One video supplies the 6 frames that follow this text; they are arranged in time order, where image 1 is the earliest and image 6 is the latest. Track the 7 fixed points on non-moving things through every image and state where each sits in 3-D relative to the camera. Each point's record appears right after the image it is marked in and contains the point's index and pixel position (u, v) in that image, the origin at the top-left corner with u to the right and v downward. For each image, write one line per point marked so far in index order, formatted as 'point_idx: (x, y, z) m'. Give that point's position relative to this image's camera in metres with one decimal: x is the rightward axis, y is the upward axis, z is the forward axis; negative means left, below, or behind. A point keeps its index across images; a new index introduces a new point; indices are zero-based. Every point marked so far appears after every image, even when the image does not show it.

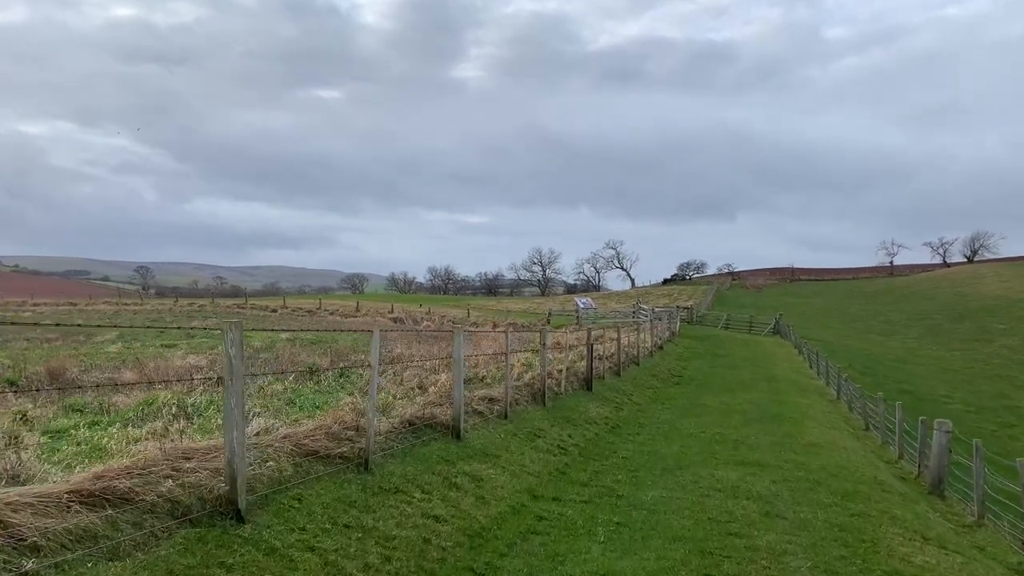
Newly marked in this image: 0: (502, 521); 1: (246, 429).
0: (-0.1, -2.2, +6.1) m
1: (-2.4, -1.2, +5.7) m
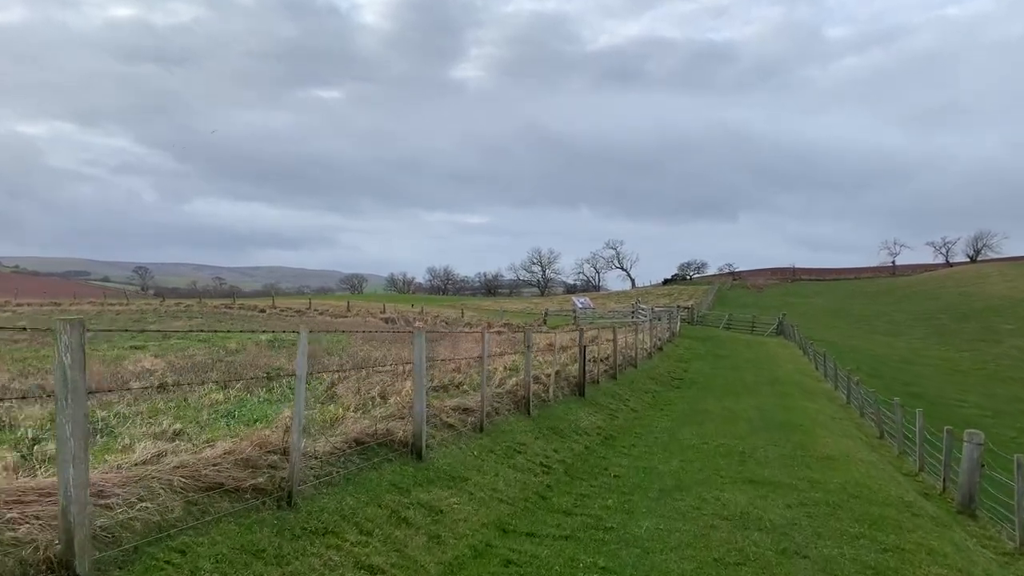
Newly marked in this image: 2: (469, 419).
0: (-0.4, -2.1, +4.9) m
1: (-2.7, -1.2, +4.5) m
2: (-0.6, -1.7, +8.6) m
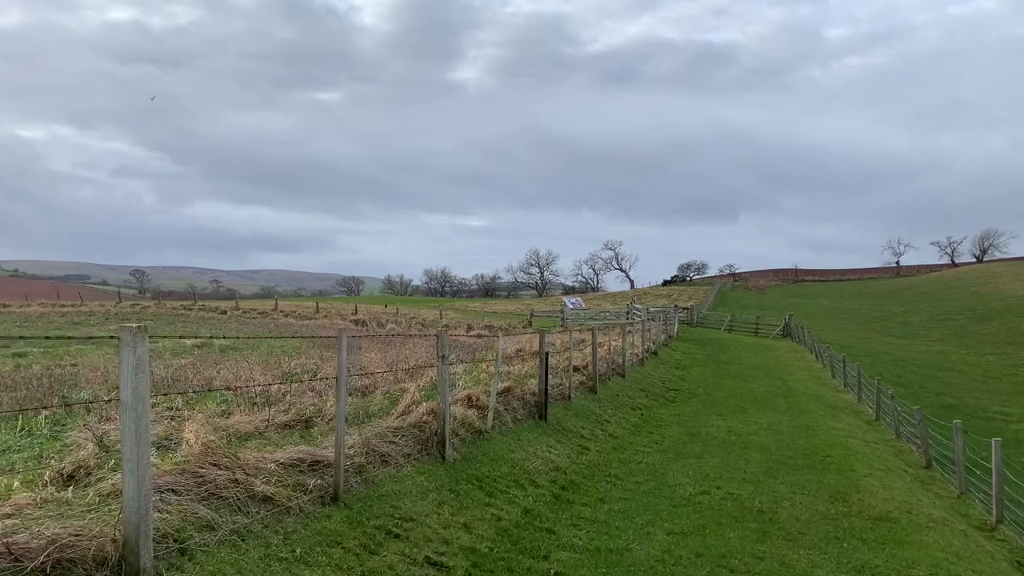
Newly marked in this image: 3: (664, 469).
0: (-1.4, -1.9, +1.5) m
1: (-3.7, -1.0, +1.1) m
2: (-1.6, -1.5, +5.2) m
3: (+2.2, -2.6, +9.4) m
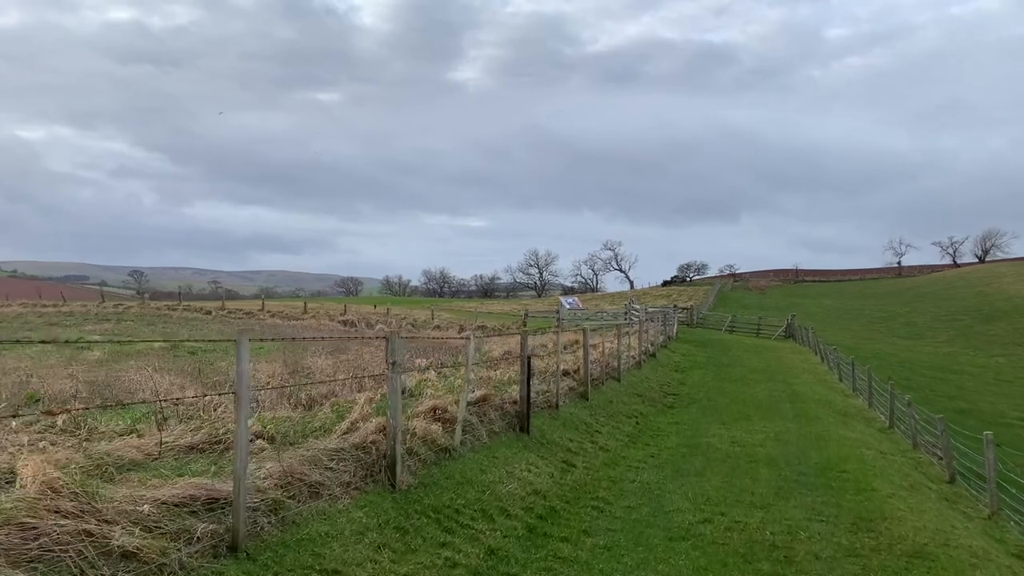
0: (-1.7, -1.9, +0.4) m
1: (-4.0, -0.9, 0.0) m
2: (-1.9, -1.5, +4.0) m
3: (+1.9, -2.6, +8.3) m
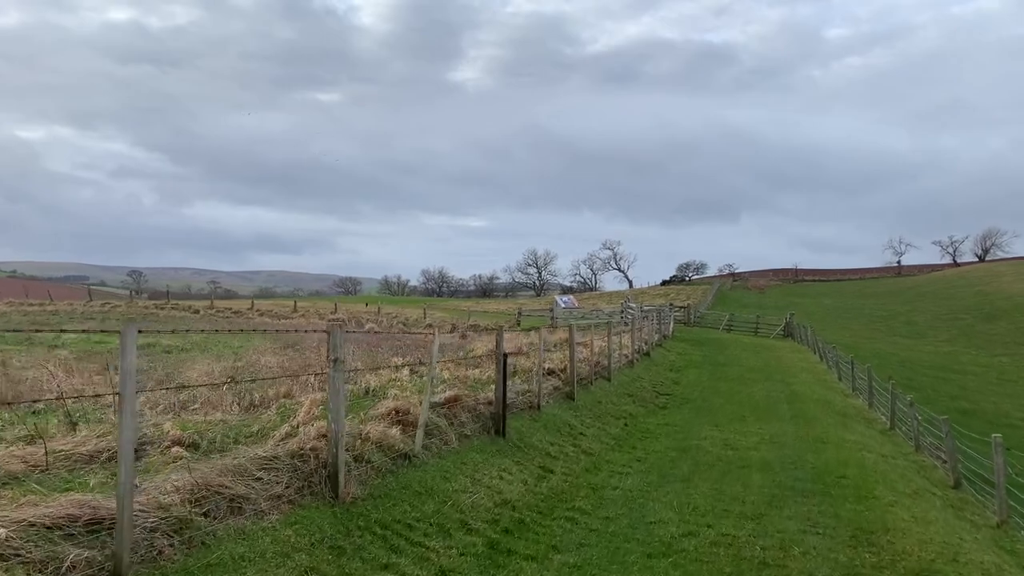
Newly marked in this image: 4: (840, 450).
0: (-2.1, -1.8, -0.3) m
1: (-4.3, -0.8, -0.7) m
2: (-2.3, -1.4, +3.4) m
3: (+1.5, -2.5, +7.6) m
4: (+5.8, -2.9, +11.4) m
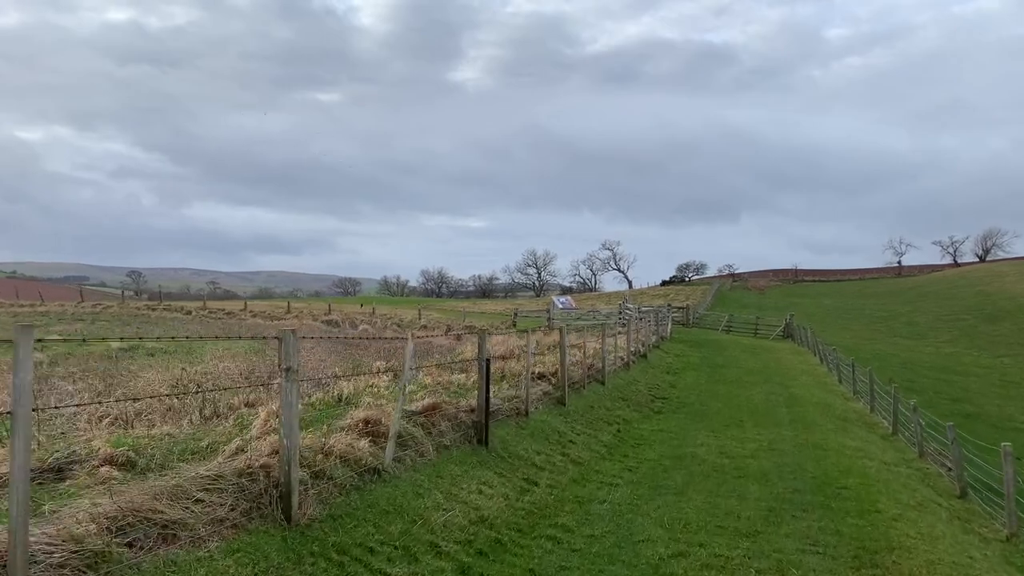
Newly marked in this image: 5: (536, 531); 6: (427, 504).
0: (-2.3, -1.8, -0.7) m
1: (-4.6, -0.8, -1.1) m
2: (-2.5, -1.4, +2.9) m
3: (+1.3, -2.5, +7.2) m
4: (+5.6, -2.9, +11.0) m
5: (+0.3, -2.4, +6.3) m
6: (-0.8, -2.0, +6.1) m
